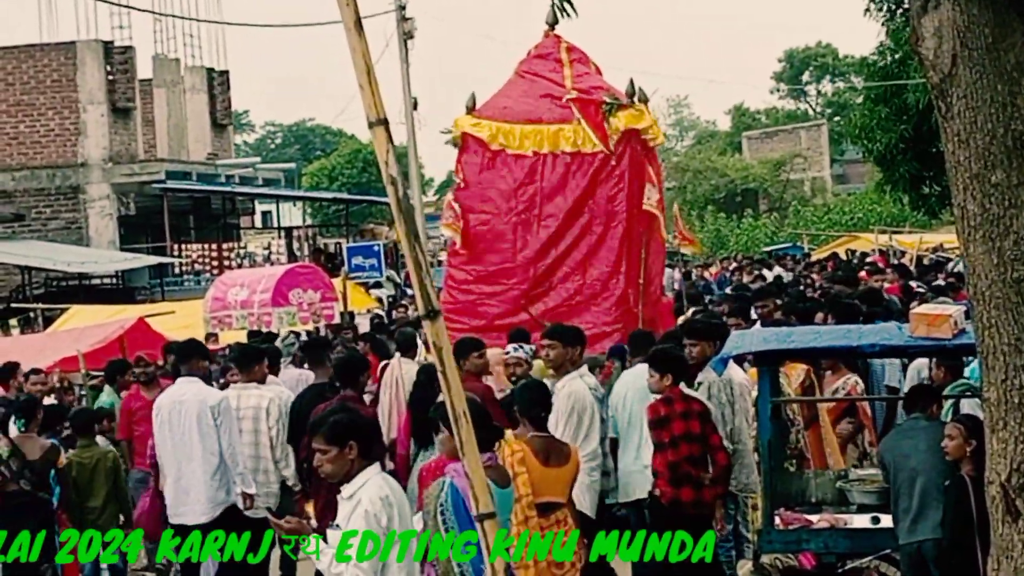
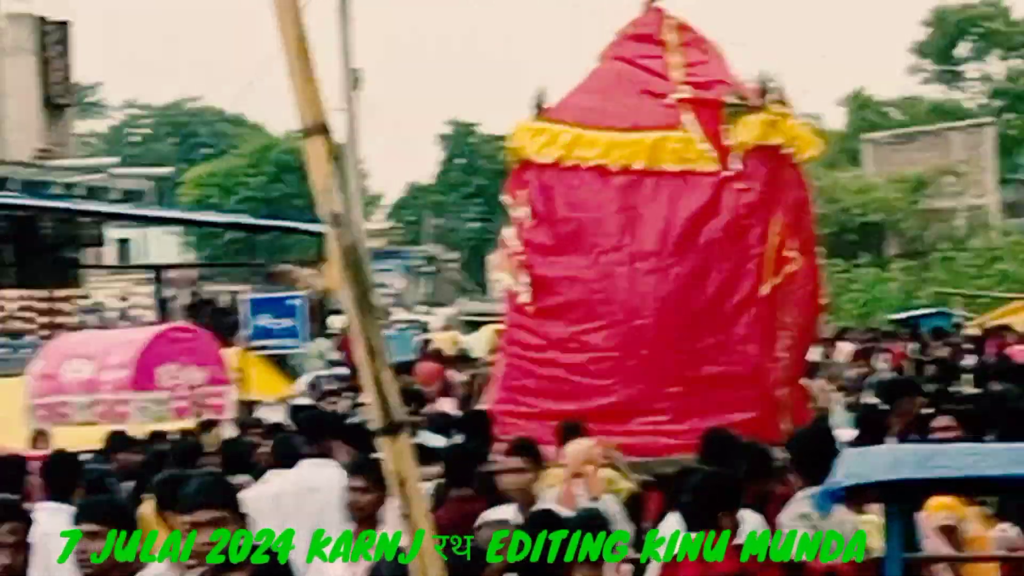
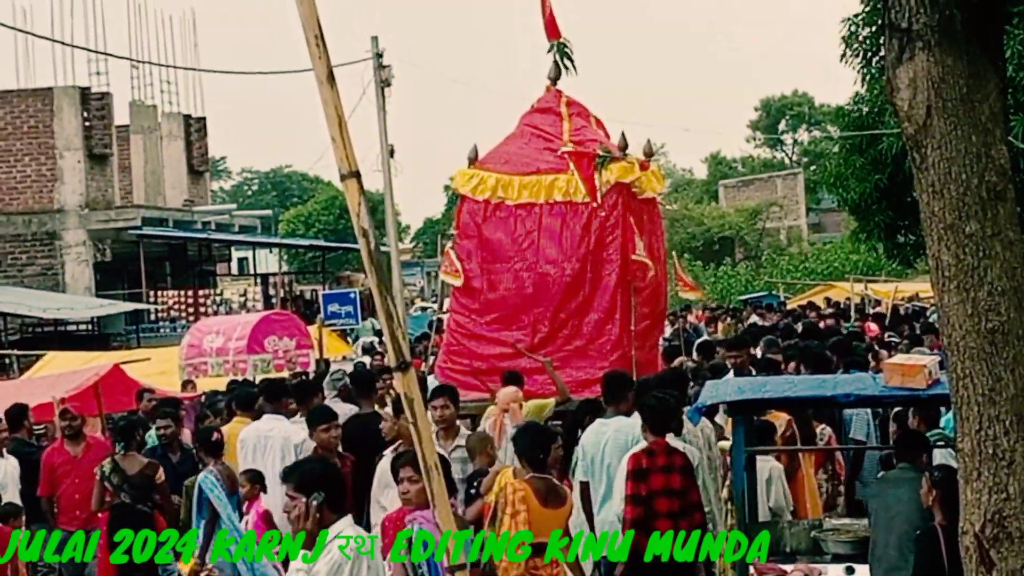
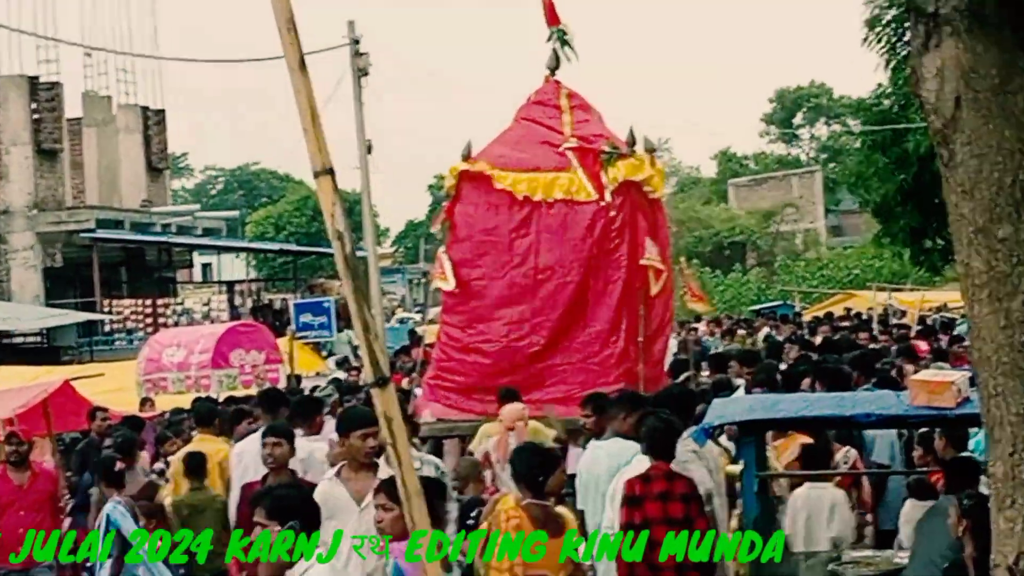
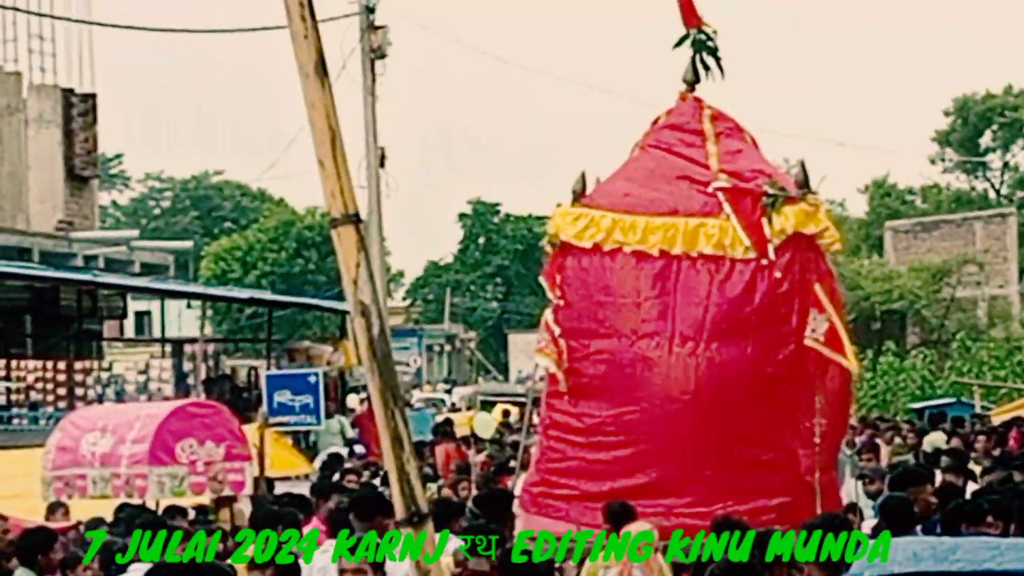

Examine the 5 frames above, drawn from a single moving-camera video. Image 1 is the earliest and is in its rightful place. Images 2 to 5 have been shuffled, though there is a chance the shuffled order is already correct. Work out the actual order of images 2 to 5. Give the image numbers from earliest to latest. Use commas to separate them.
3, 4, 2, 5
